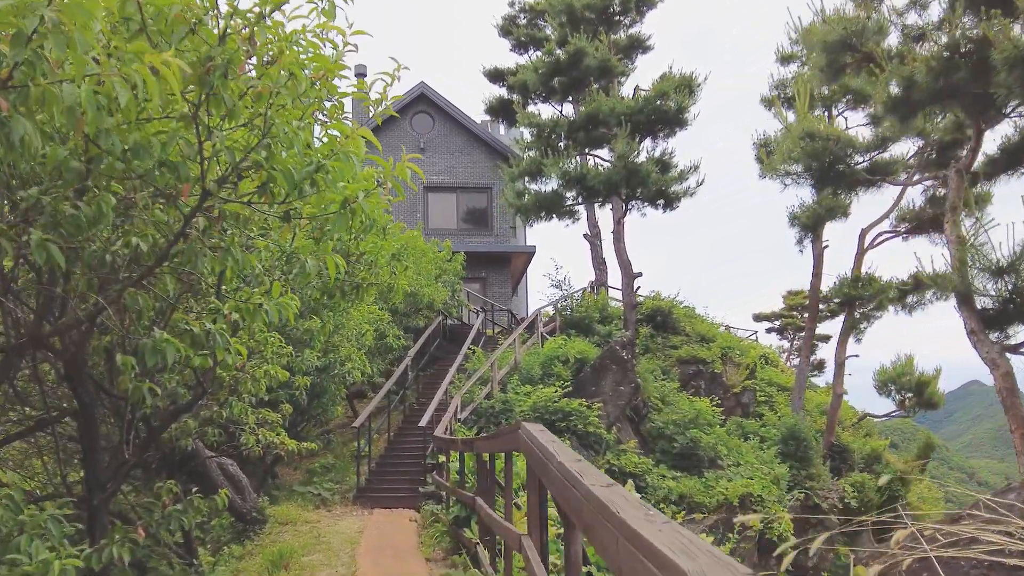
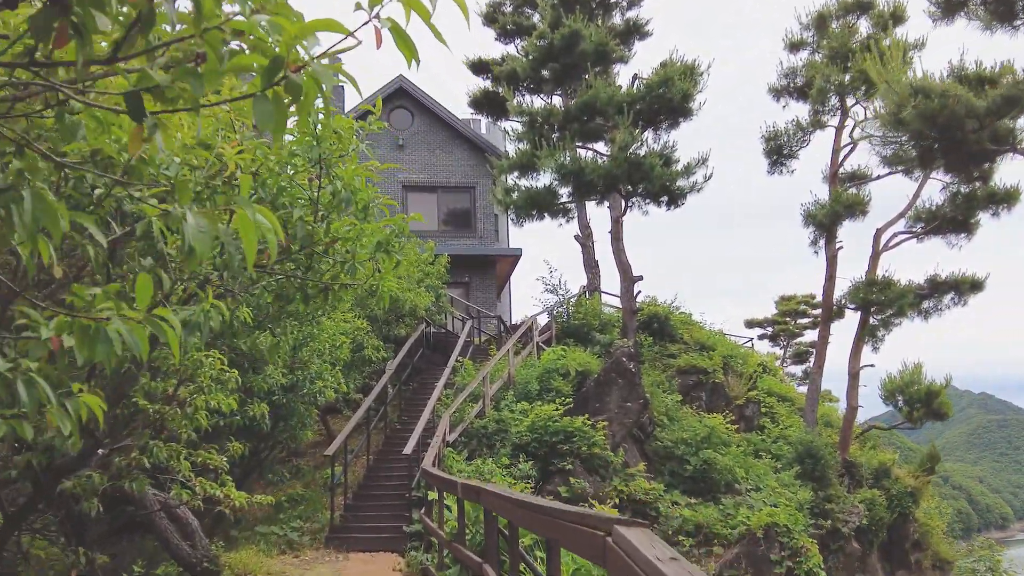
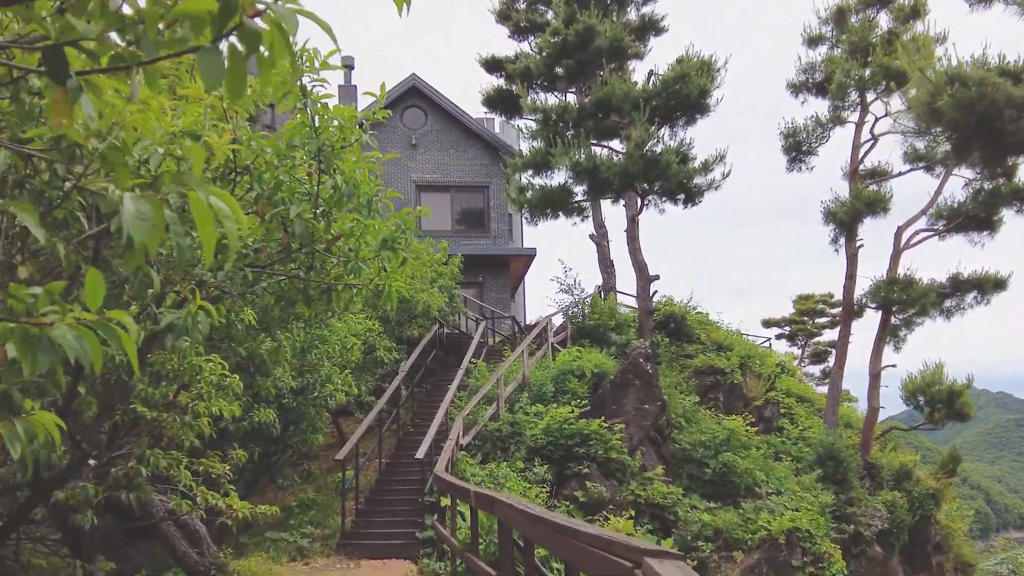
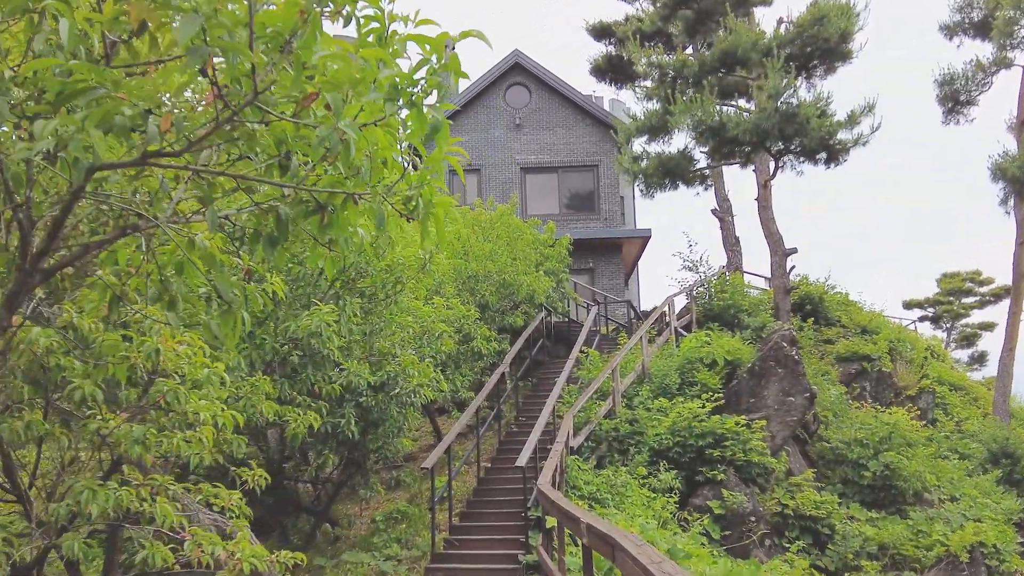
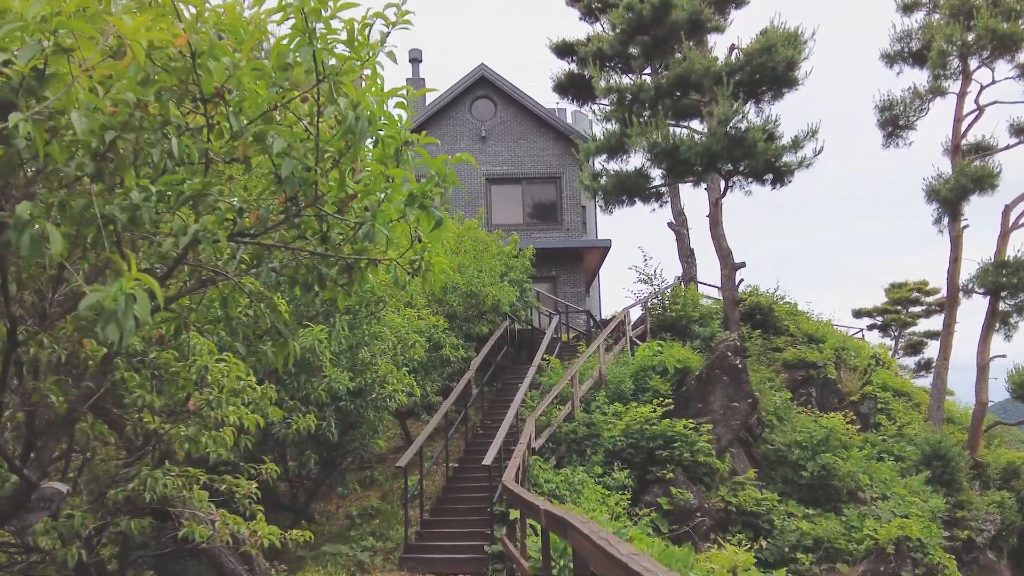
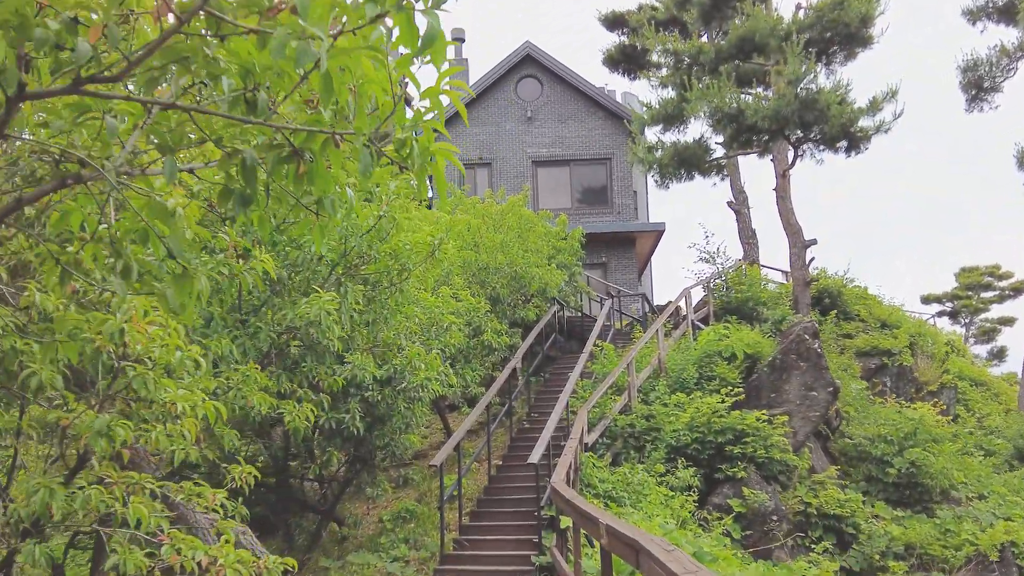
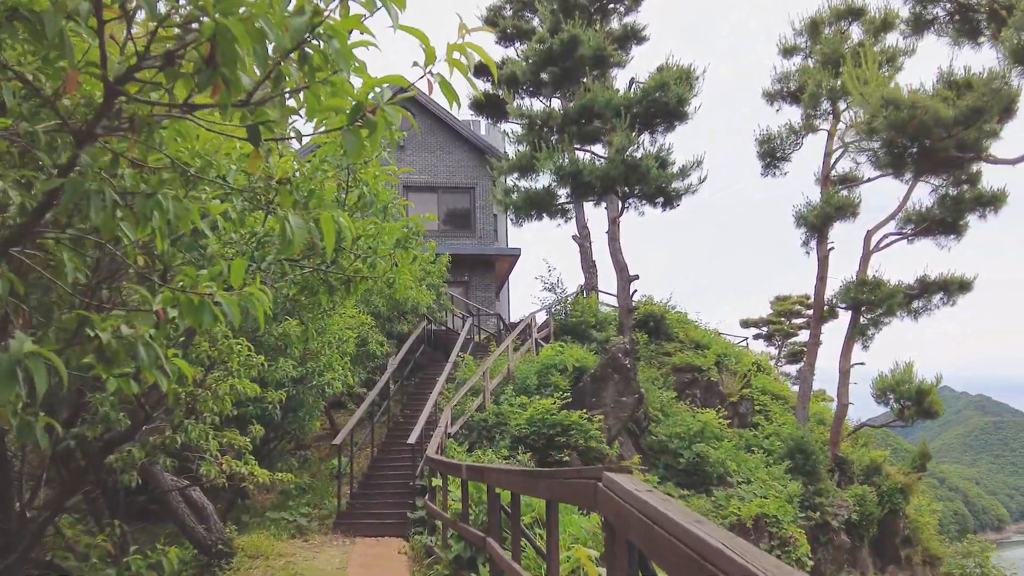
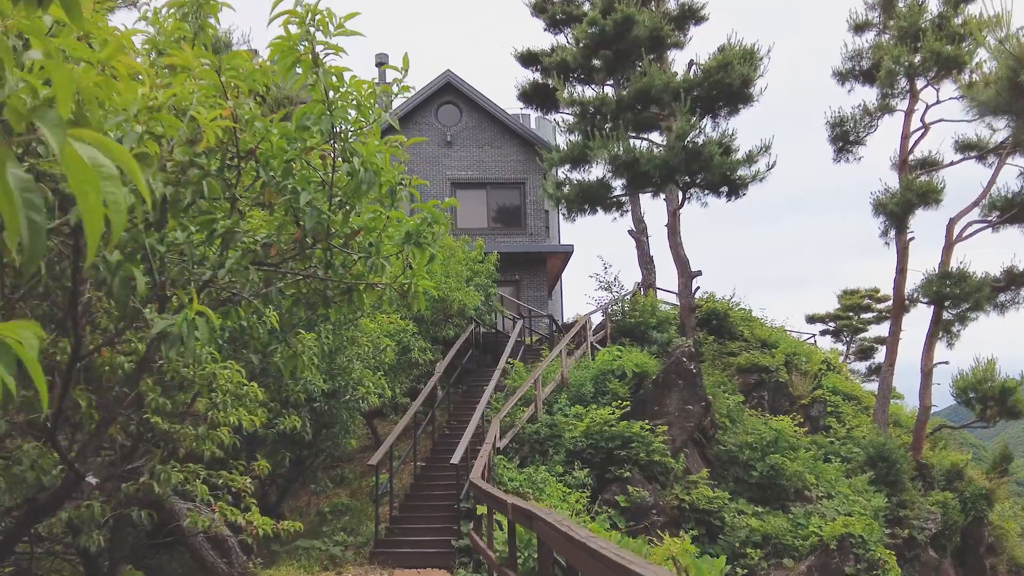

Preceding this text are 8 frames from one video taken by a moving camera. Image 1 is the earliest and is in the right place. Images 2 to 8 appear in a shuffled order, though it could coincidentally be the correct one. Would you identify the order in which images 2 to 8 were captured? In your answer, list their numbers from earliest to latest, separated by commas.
7, 2, 3, 8, 5, 4, 6
